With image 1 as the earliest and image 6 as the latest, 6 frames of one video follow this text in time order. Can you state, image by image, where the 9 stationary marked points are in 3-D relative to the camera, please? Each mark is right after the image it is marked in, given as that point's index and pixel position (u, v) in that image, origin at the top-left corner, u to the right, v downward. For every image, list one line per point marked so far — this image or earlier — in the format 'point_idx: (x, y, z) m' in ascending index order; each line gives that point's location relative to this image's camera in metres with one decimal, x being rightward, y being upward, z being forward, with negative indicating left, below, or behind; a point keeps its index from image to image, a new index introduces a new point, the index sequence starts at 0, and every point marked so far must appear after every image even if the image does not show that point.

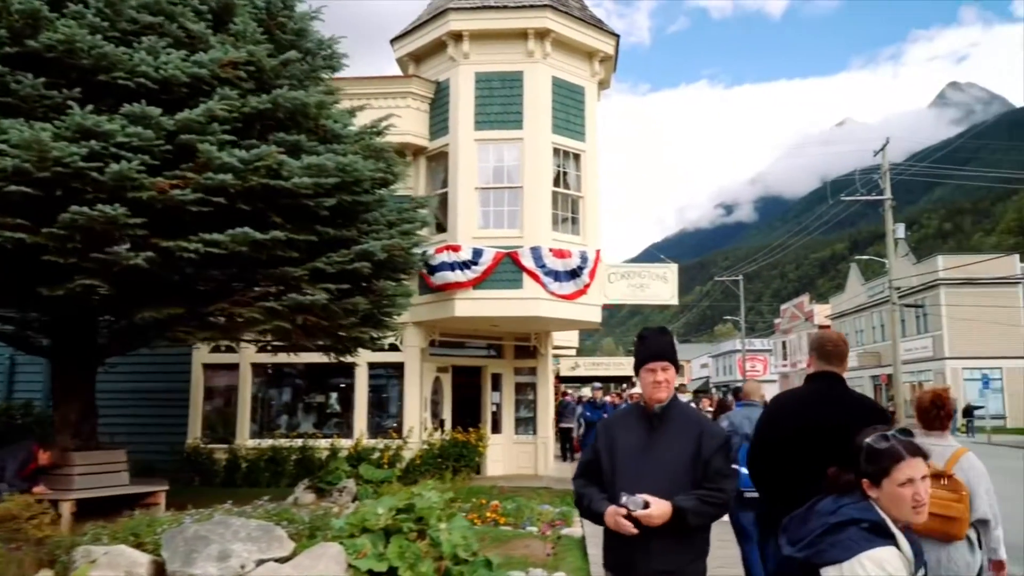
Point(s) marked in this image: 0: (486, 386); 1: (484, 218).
0: (-0.5, -2.0, +16.8) m
1: (-0.5, +1.2, +14.8) m
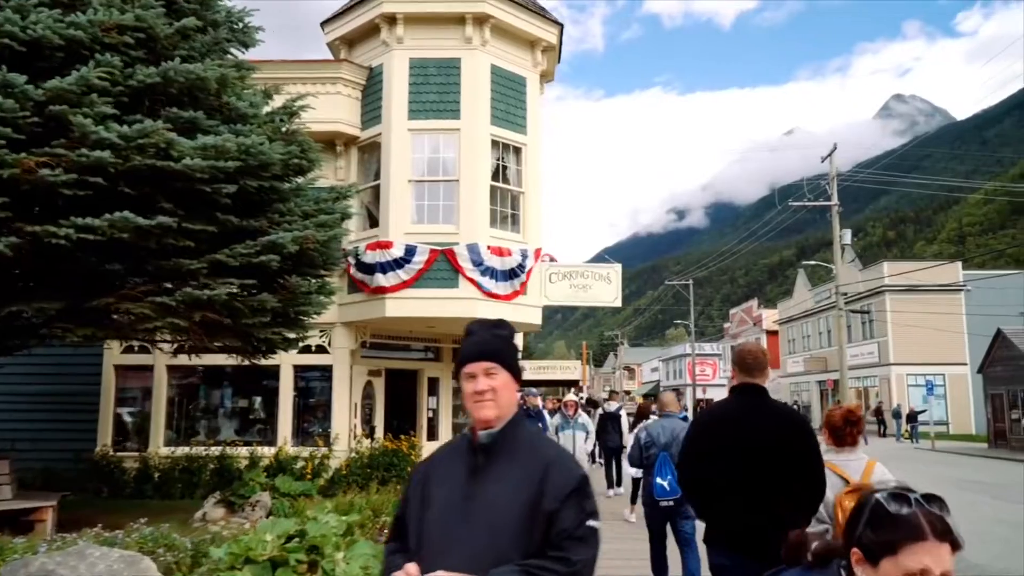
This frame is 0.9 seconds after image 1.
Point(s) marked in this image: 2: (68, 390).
0: (-1.7, -1.9, +15.9) m
1: (-1.5, +1.2, +14.0) m
2: (-7.6, -1.7, +14.5) m
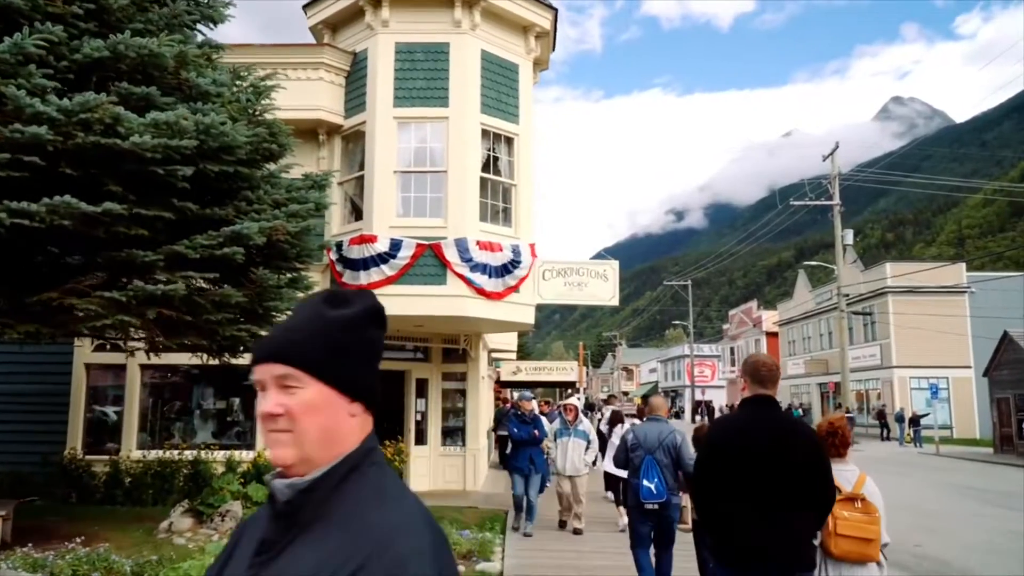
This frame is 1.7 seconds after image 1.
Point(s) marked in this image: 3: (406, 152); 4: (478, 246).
0: (-1.8, -1.9, +15.3) m
1: (-1.7, +1.3, +13.3) m
2: (-7.8, -1.7, +13.8) m
3: (-1.6, +2.1, +13.3) m
4: (-0.5, +0.6, +12.9) m
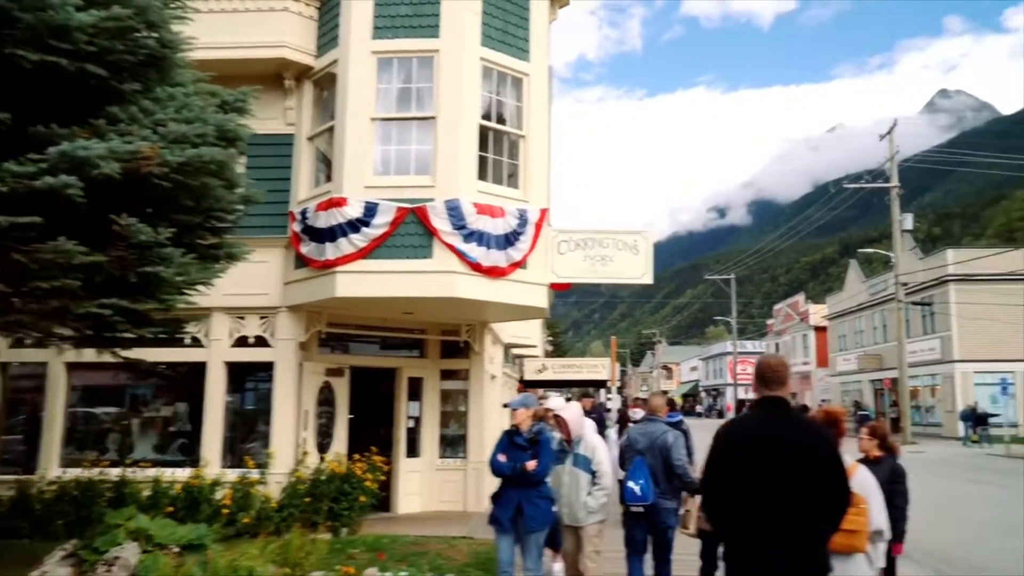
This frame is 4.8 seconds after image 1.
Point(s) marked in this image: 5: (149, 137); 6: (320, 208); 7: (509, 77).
0: (-1.7, -1.6, +12.6) m
1: (-1.6, +1.6, +10.6) m
2: (-7.6, -1.4, +11.4) m
3: (-1.6, +2.4, +10.6) m
4: (-0.5, +0.9, +10.1) m
5: (-2.5, +1.1, +5.9) m
6: (-2.4, +1.0, +10.3) m
7: (-0.1, +2.8, +11.2) m
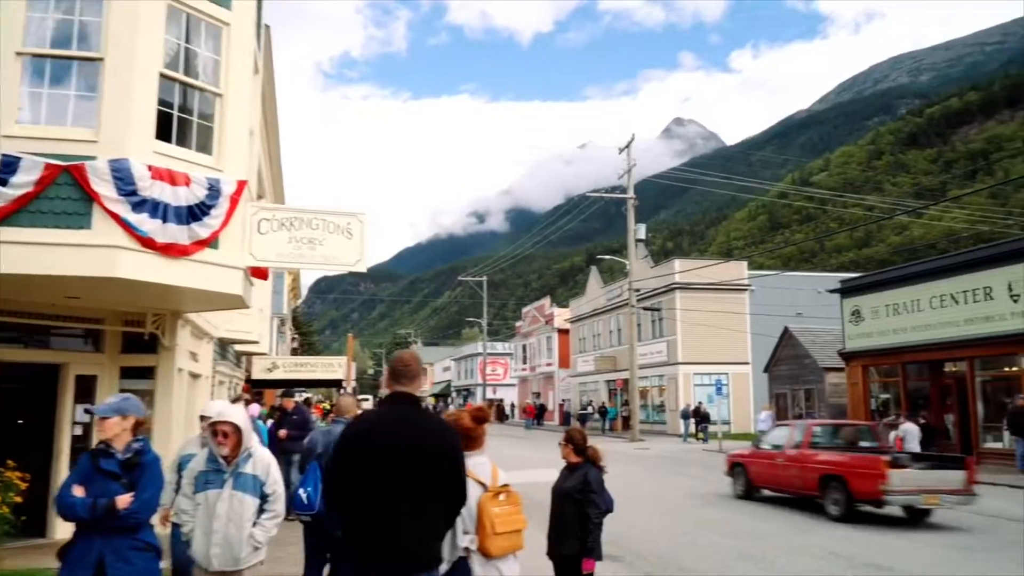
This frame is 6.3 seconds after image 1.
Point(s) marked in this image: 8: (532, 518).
0: (-5.5, -1.3, +10.5) m
1: (-4.8, +1.8, +8.6) m
2: (-11.0, -1.0, +7.7) m
3: (-4.8, +2.7, +8.6) m
4: (-3.6, +1.1, +8.5) m
5: (-4.4, +1.3, +3.8) m
6: (-5.5, +1.3, +8.1) m
7: (-3.5, +3.0, +9.6) m
8: (+0.3, -3.6, +13.3) m
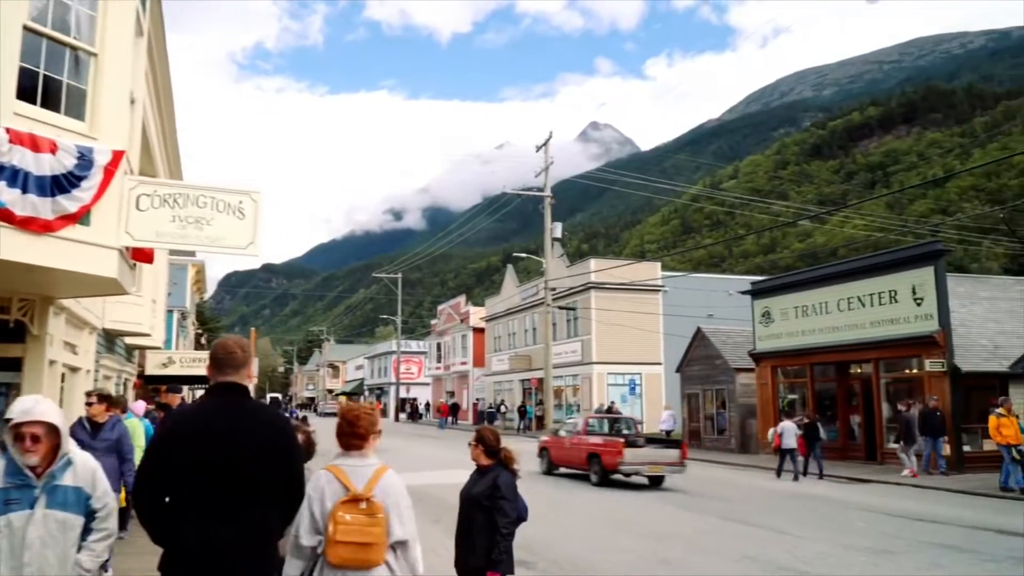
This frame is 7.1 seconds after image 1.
0: (-6.6, -1.1, +9.3) m
1: (-5.6, +2.0, +7.5) m
2: (-11.7, -0.7, +6.0) m
3: (-5.6, +2.9, +7.5) m
4: (-4.4, +1.3, +7.5) m
5: (-4.8, +1.5, +2.8) m
6: (-6.3, +1.5, +6.9) m
7: (-4.4, +3.2, +8.6) m
8: (-1.1, -3.5, +12.6) m
